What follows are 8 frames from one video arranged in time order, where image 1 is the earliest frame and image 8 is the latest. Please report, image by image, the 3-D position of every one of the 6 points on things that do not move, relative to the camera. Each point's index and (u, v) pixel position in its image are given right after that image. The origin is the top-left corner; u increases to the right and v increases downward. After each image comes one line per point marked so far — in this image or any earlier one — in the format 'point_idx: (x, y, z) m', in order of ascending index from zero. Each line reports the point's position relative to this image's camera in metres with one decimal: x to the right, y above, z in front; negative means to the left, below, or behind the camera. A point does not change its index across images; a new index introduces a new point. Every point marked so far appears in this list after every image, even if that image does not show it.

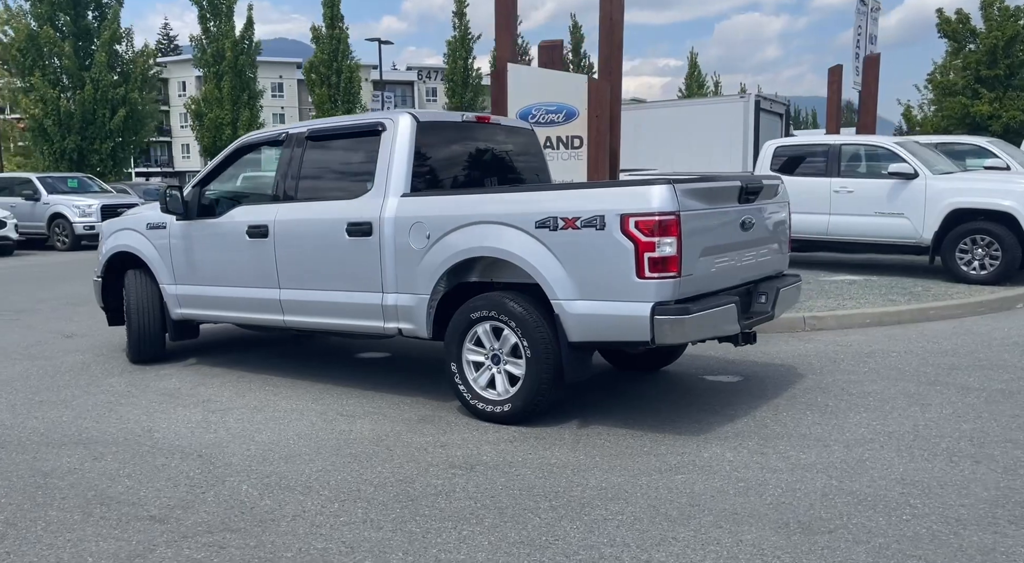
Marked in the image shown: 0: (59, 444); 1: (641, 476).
0: (-2.9, -1.0, +5.4) m
1: (+0.7, -1.0, +4.5) m
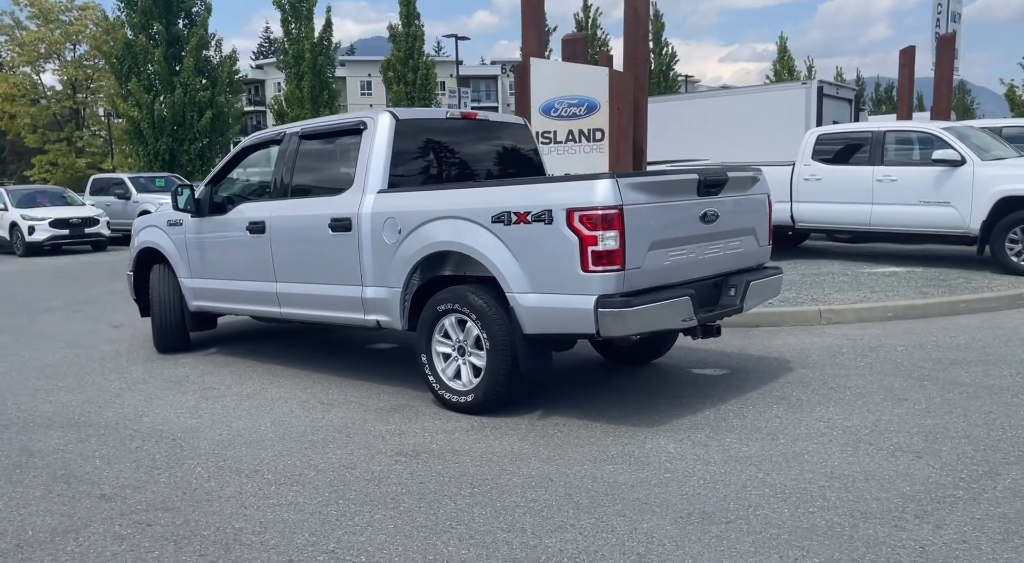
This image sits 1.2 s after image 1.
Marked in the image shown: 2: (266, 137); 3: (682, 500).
0: (-3.2, -1.0, +5.9) m
1: (+0.3, -1.0, +4.5) m
2: (-2.2, +1.3, +7.4) m
3: (+0.8, -1.0, +4.0) m
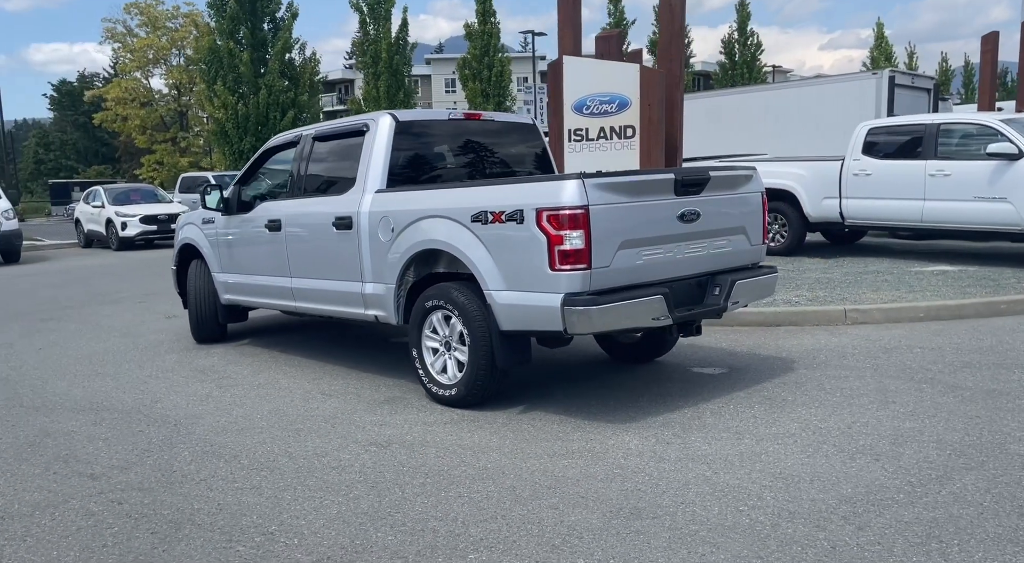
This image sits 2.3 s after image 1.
0: (-3.2, -1.0, +6.3) m
1: (+0.1, -1.0, +4.7) m
2: (-2.1, +1.3, +7.8) m
3: (+0.5, -1.0, +4.0) m
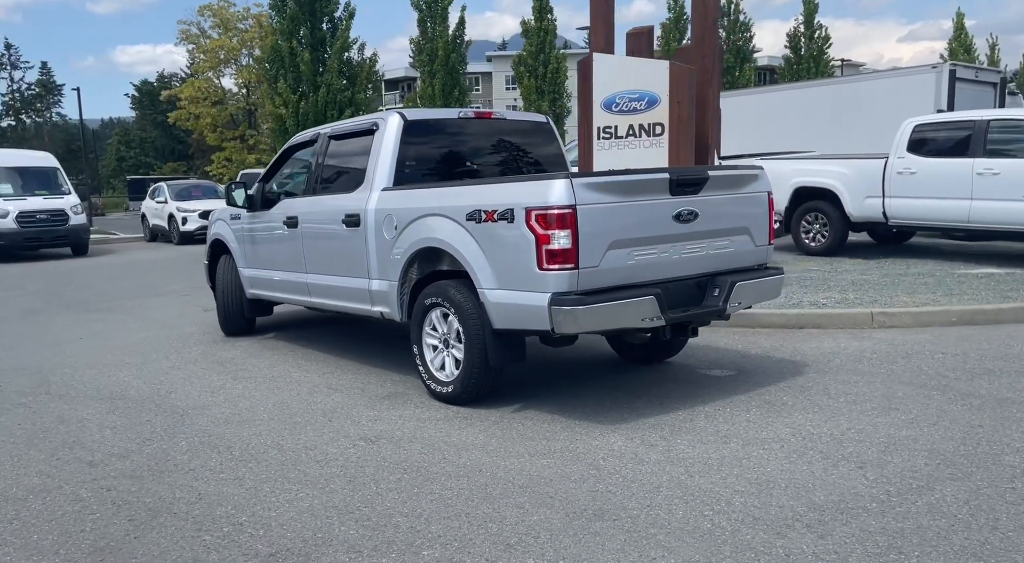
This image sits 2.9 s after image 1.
0: (-3.2, -0.9, +6.6) m
1: (0.0, -1.0, +4.7) m
2: (-1.9, +1.3, +7.9) m
3: (+0.4, -1.0, +4.0) m
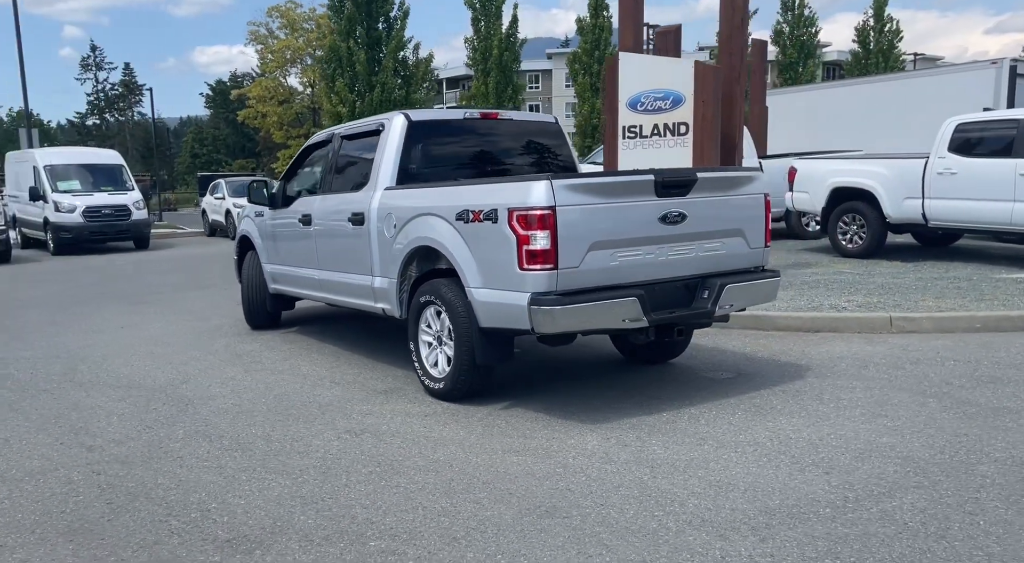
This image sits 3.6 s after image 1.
0: (-3.2, -0.9, +6.9) m
1: (-0.2, -1.0, +4.8) m
2: (-1.8, +1.4, +8.1) m
3: (+0.2, -1.0, +4.1) m
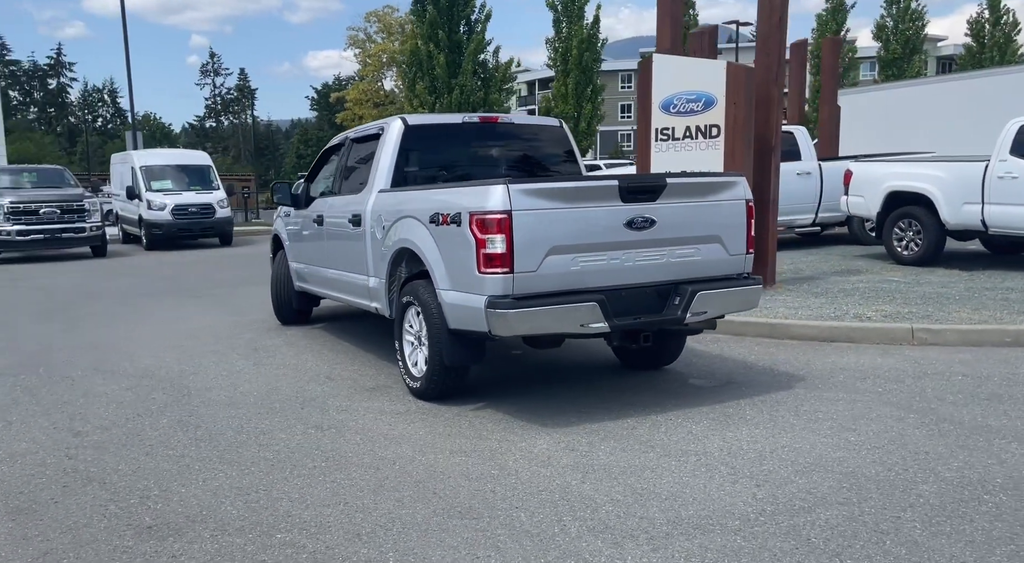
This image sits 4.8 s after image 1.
0: (-3.3, -0.8, +7.3) m
1: (-0.5, -1.0, +4.9) m
2: (-1.7, +1.4, +8.4) m
3: (-0.2, -1.1, +4.2) m
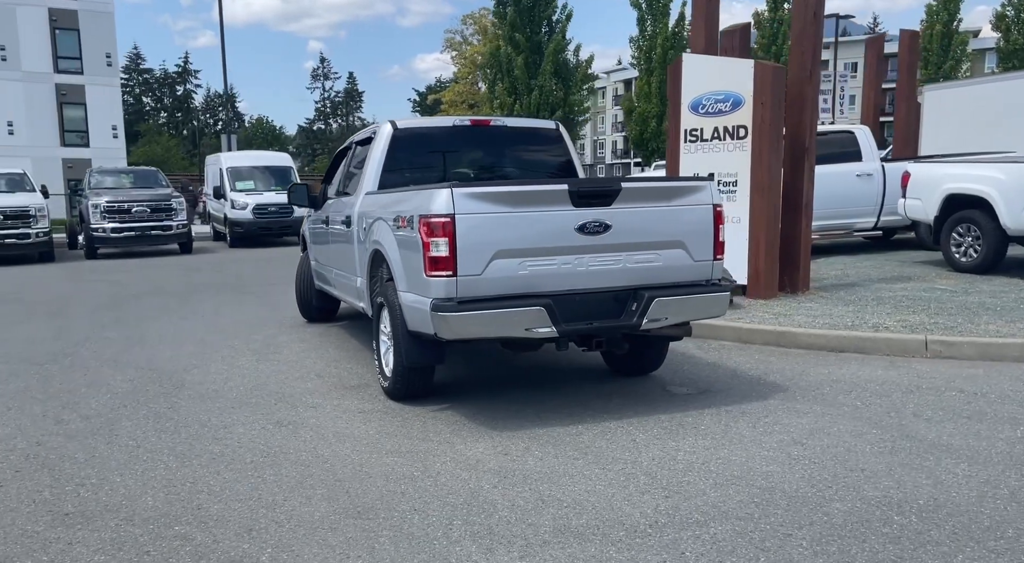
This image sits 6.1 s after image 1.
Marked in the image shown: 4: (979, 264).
0: (-3.4, -0.8, +7.7) m
1: (-0.9, -1.0, +5.0) m
2: (-1.7, +1.4, +8.6) m
3: (-0.7, -1.1, +4.2) m
4: (+6.8, +0.3, +12.3) m
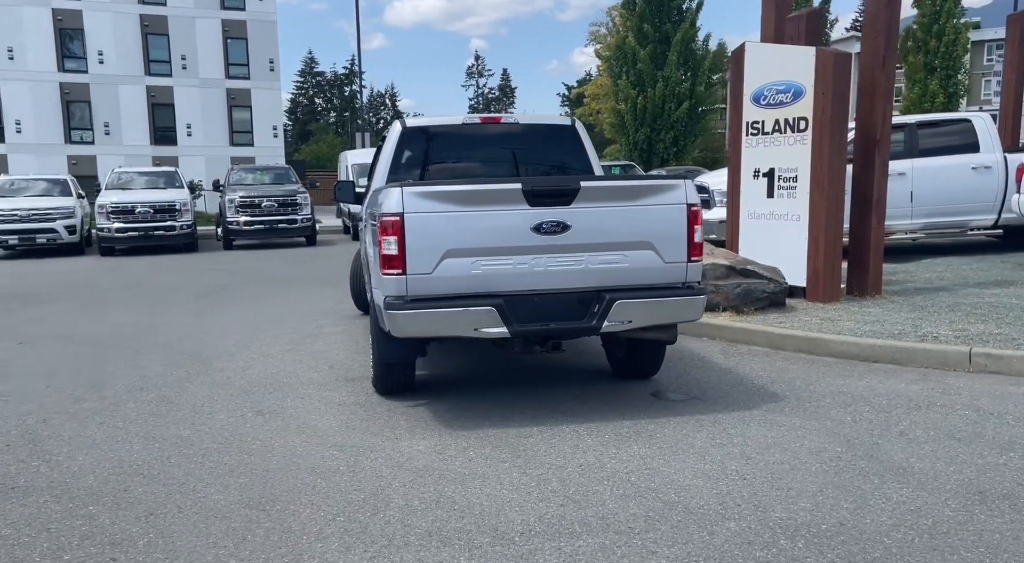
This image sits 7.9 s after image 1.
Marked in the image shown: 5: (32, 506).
0: (-3.2, -0.7, +8.2) m
1: (-1.2, -1.0, +5.1) m
2: (-1.3, +1.4, +8.8) m
3: (-1.1, -1.1, +4.4) m
4: (+7.6, +0.2, +11.0) m
5: (-2.4, -1.1, +4.1) m
